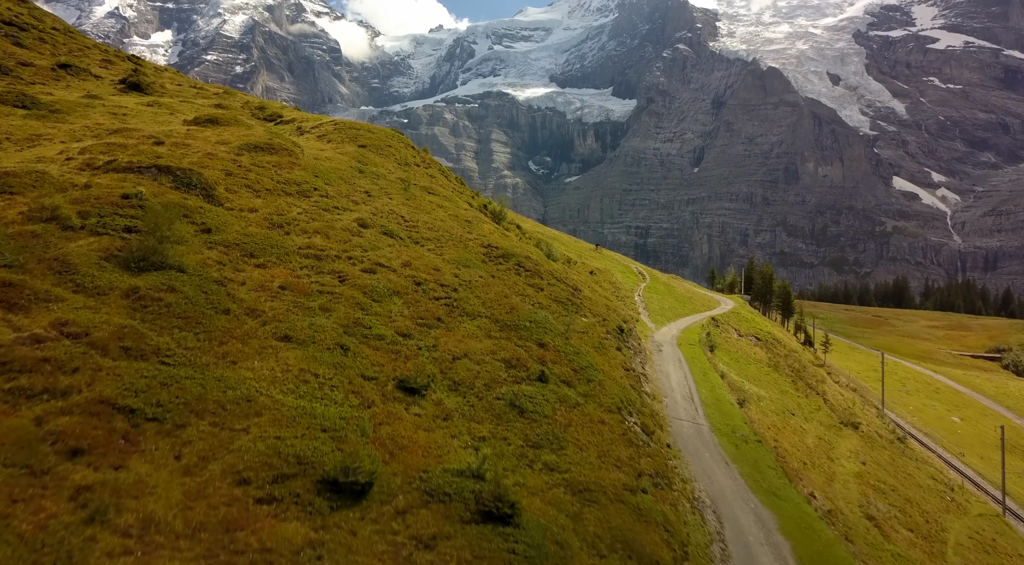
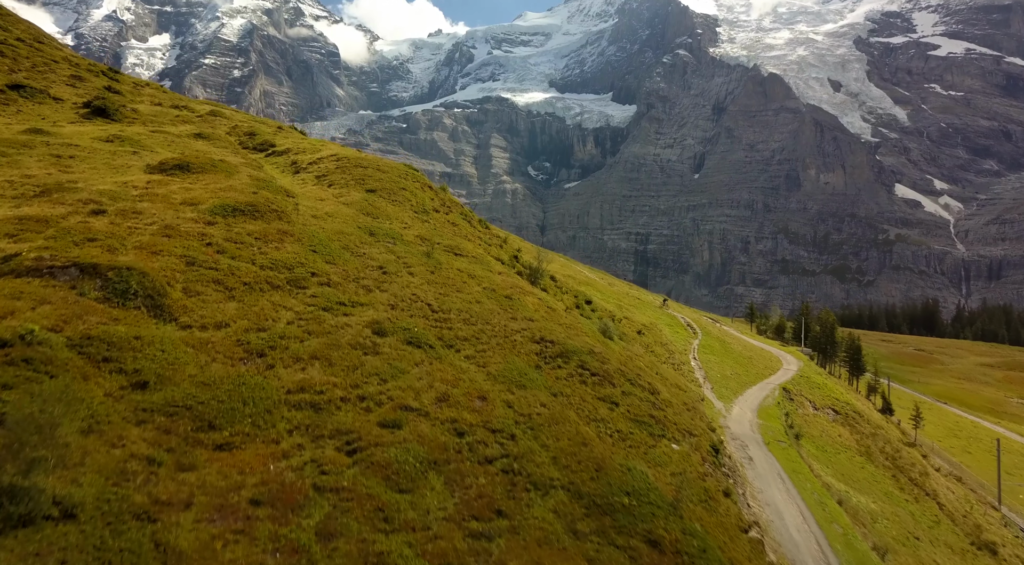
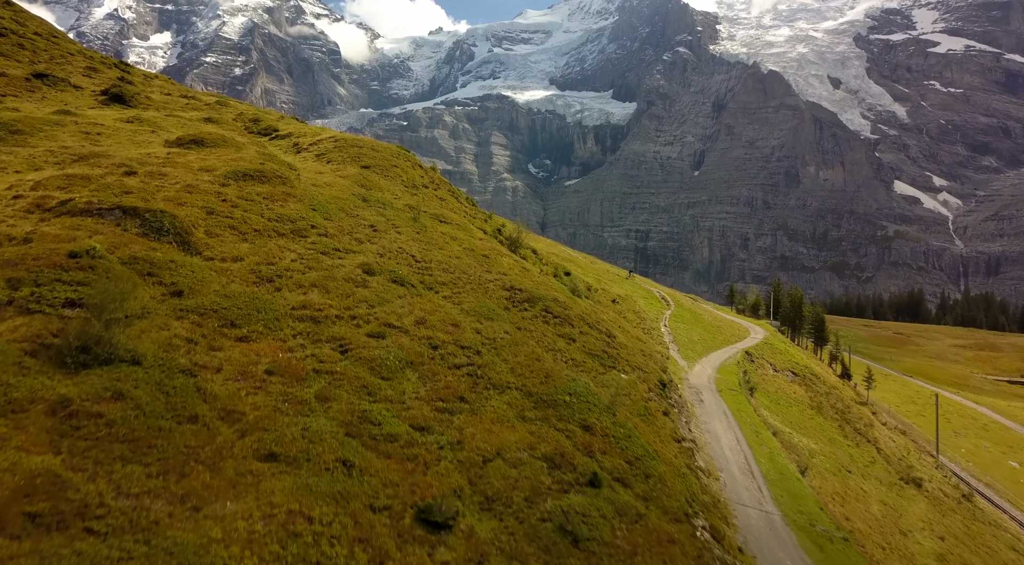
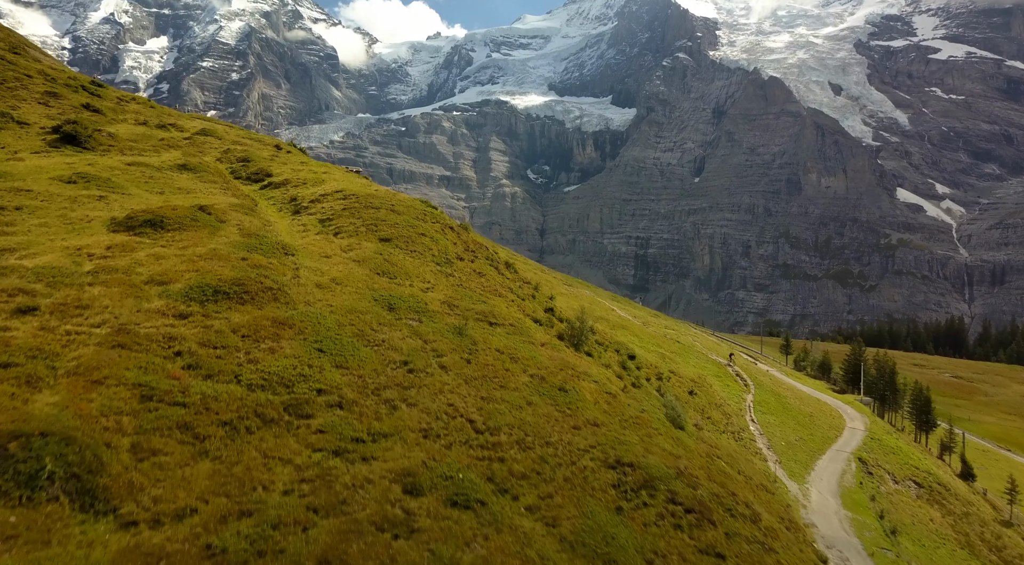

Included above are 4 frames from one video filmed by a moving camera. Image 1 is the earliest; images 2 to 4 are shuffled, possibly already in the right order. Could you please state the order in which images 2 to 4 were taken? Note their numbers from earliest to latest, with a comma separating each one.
3, 2, 4
